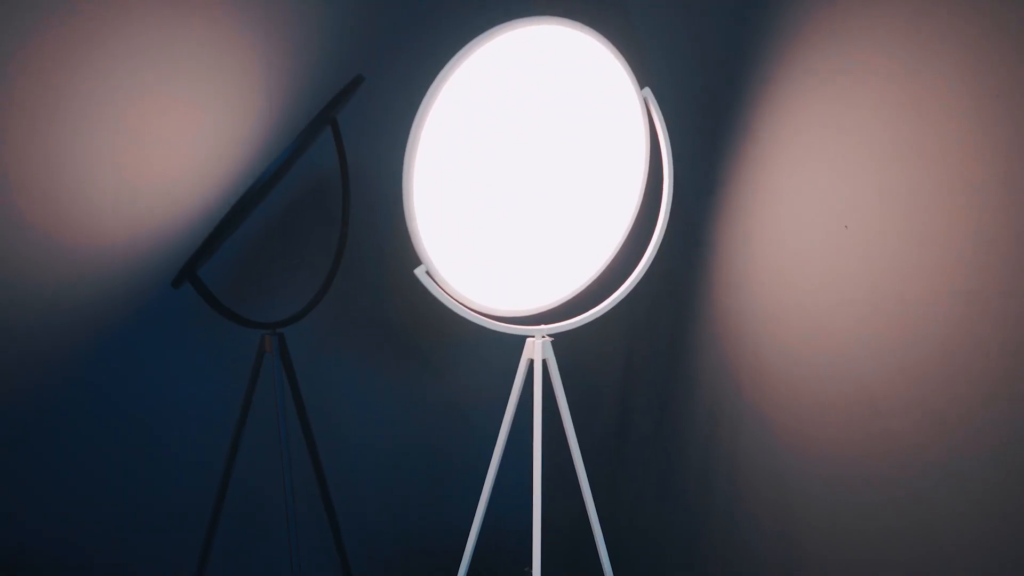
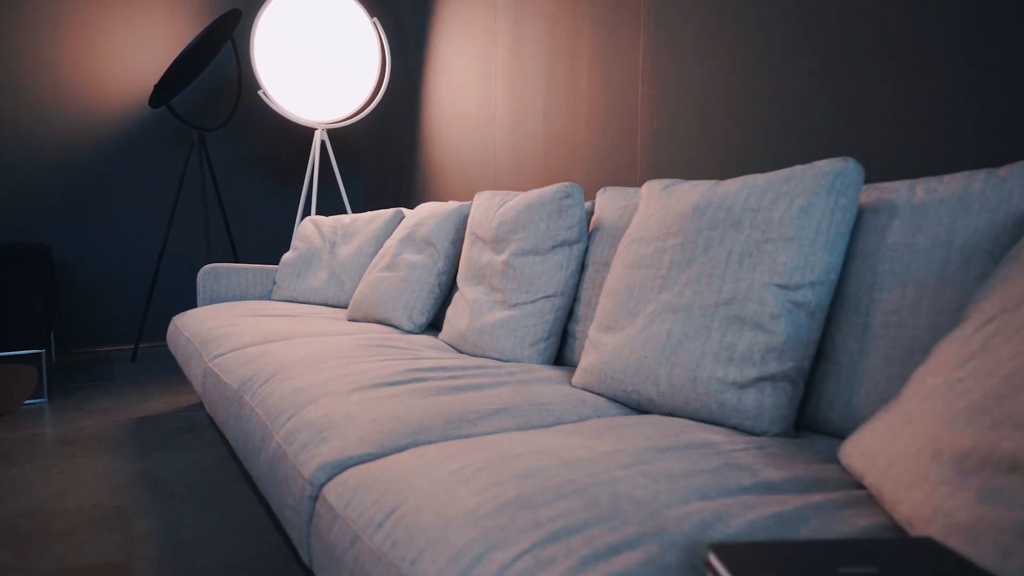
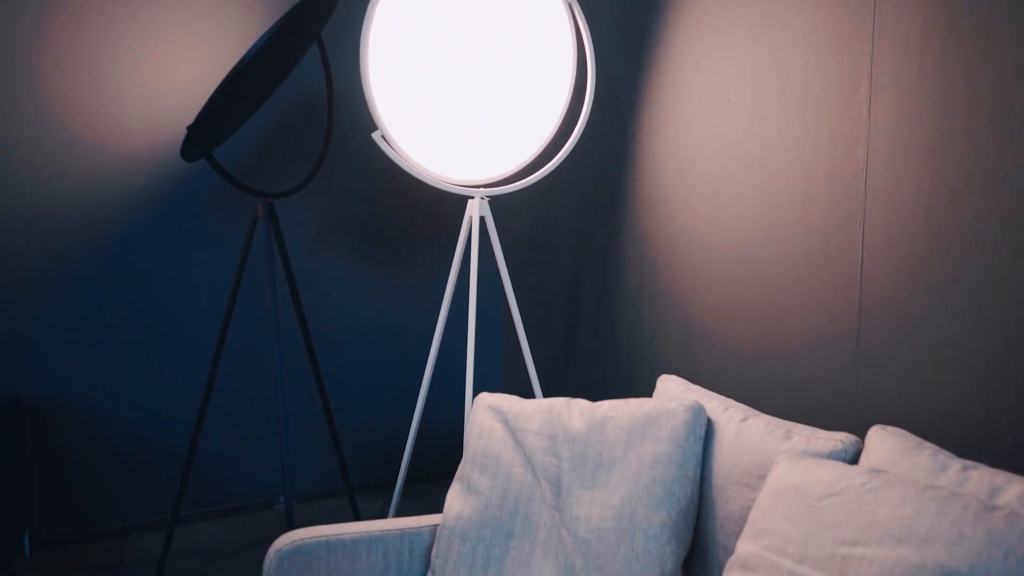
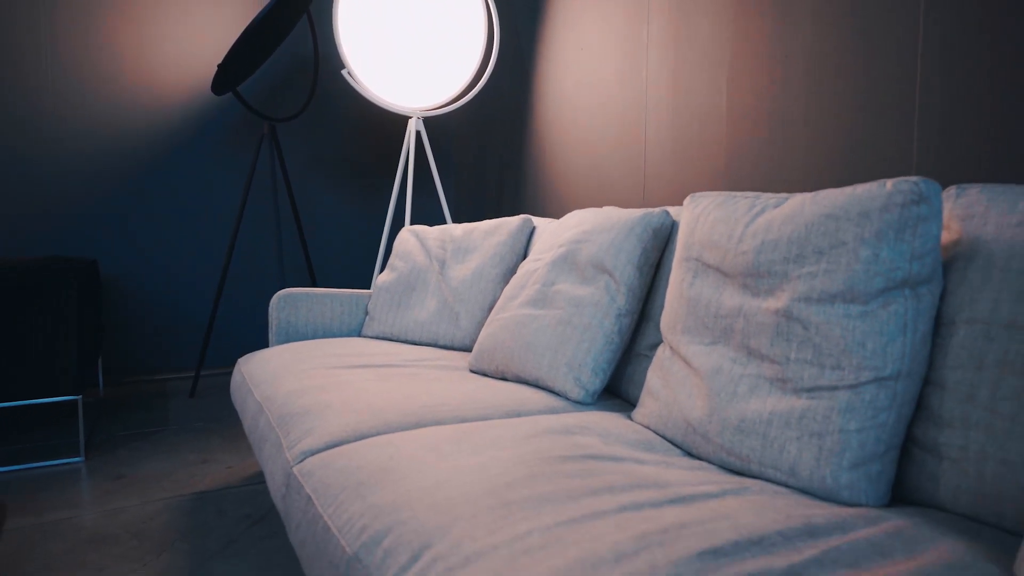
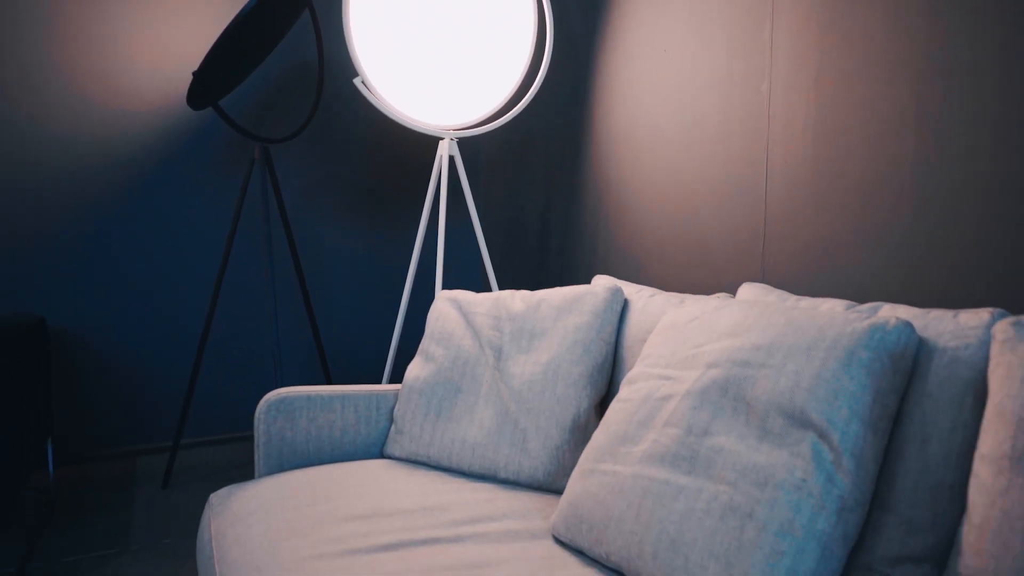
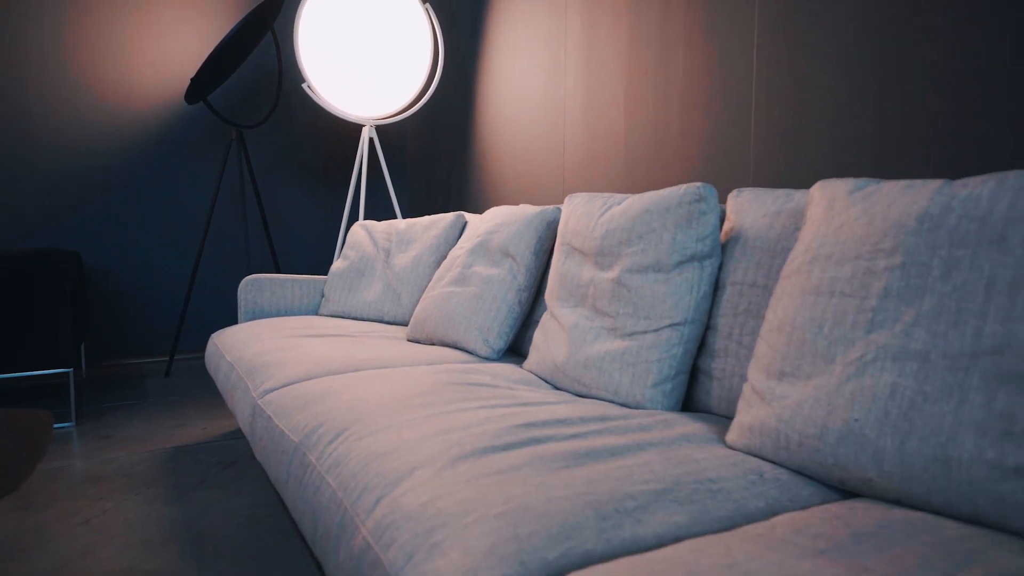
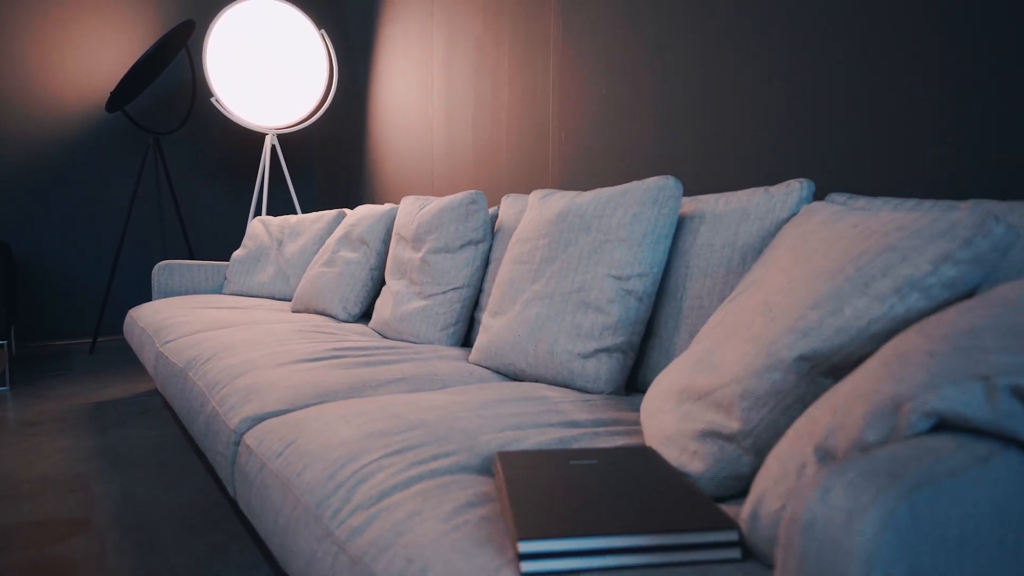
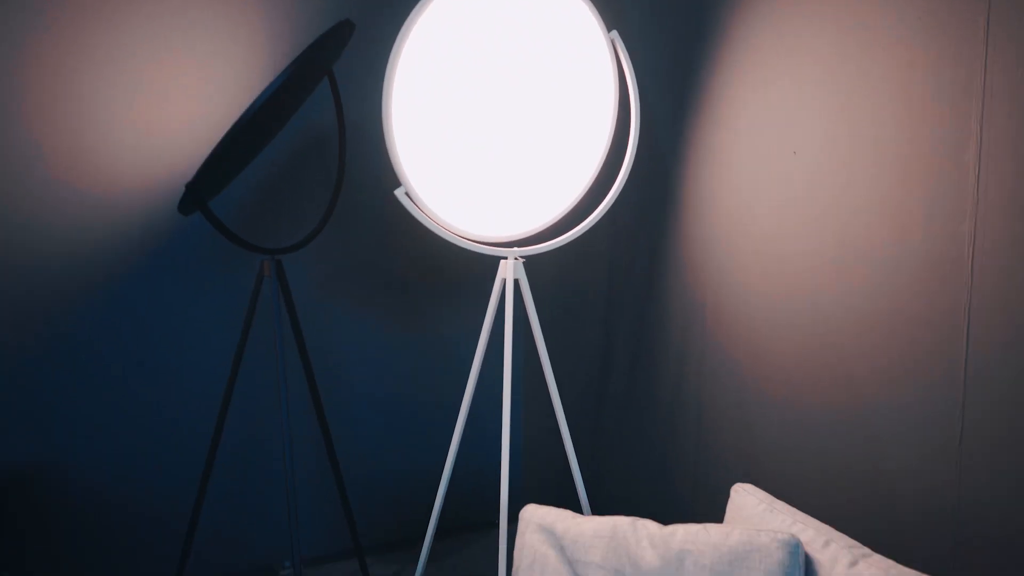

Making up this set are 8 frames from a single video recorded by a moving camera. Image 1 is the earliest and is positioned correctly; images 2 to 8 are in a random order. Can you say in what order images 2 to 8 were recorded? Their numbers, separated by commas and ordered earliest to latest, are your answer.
8, 3, 5, 4, 6, 2, 7
